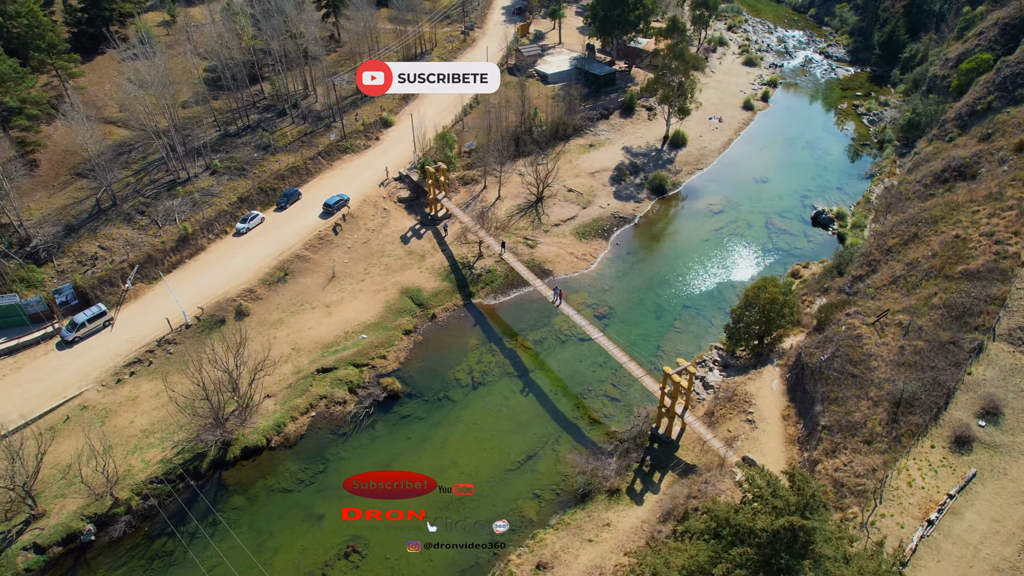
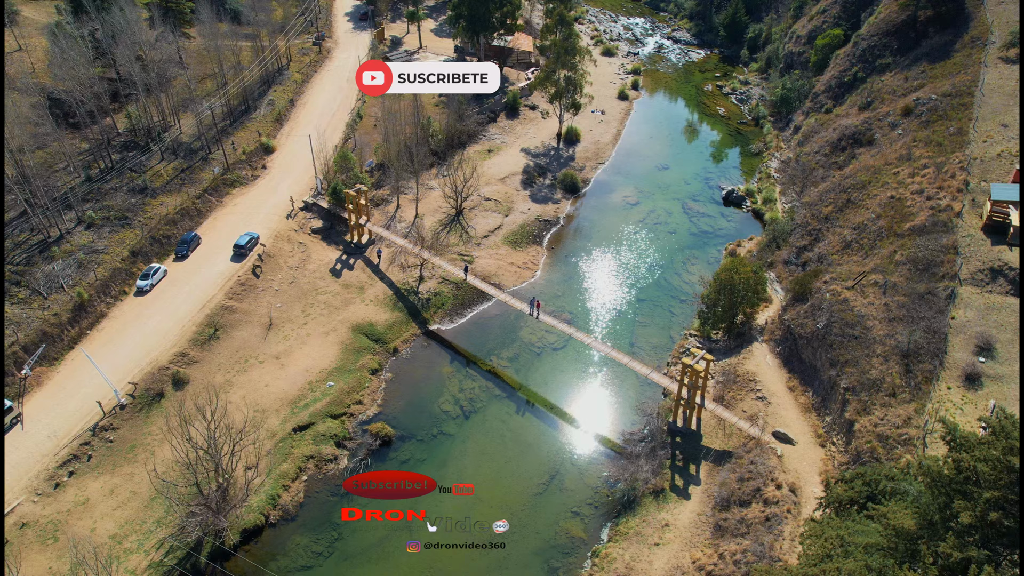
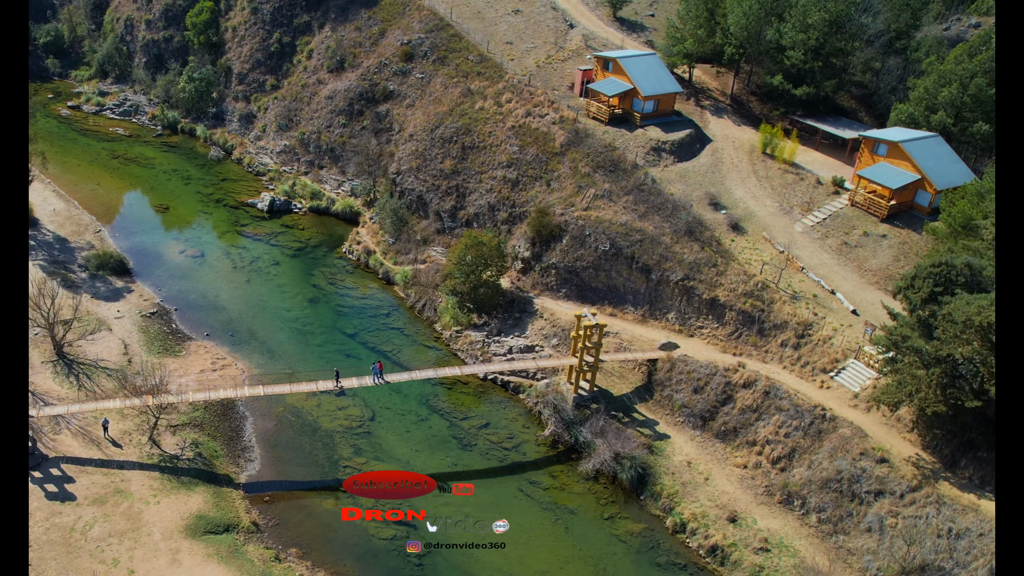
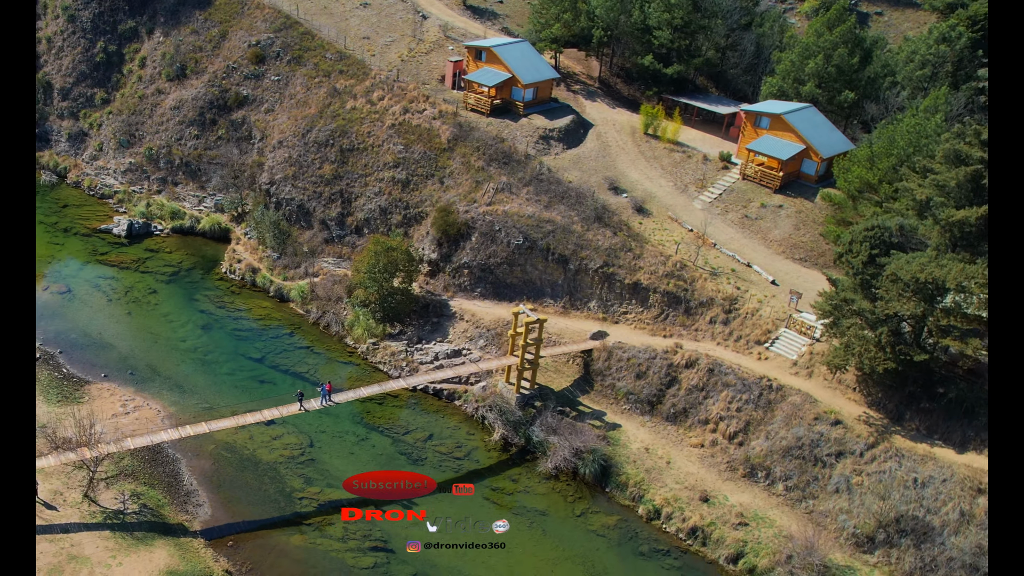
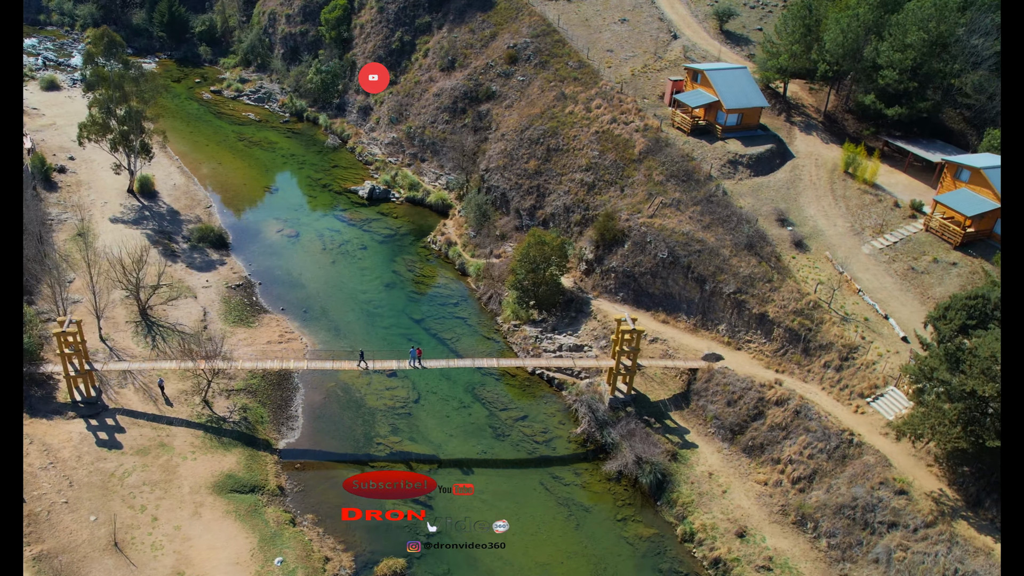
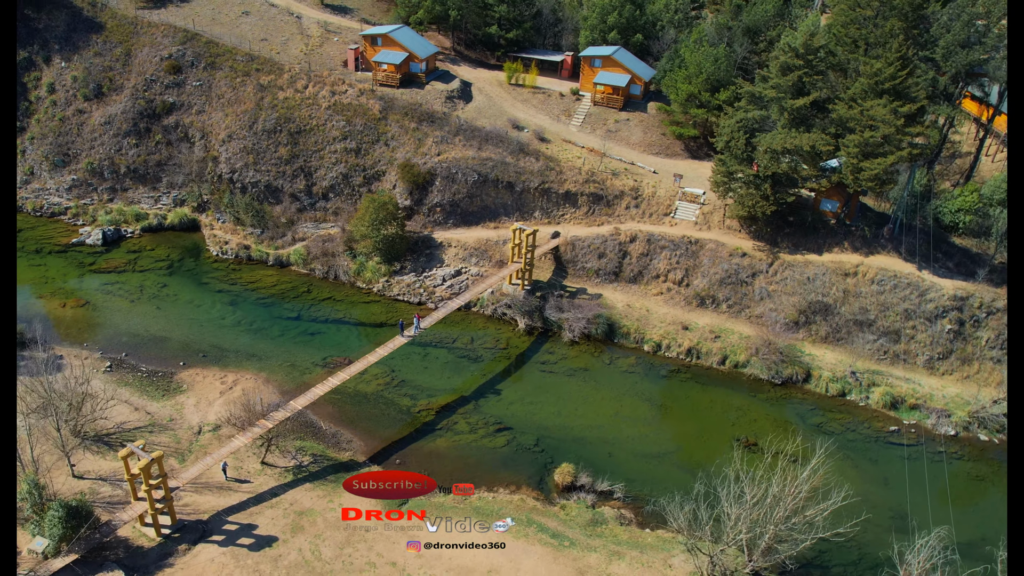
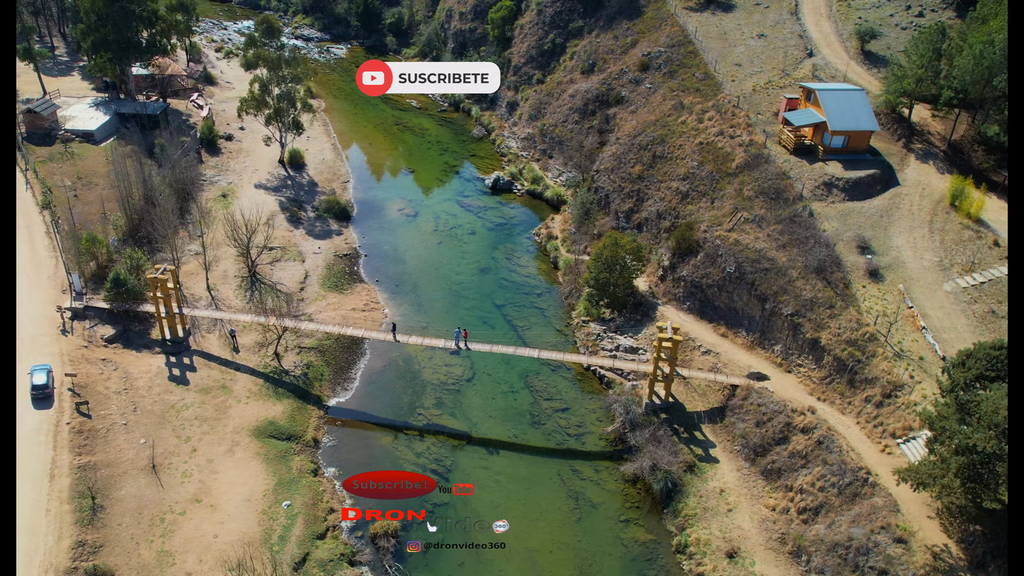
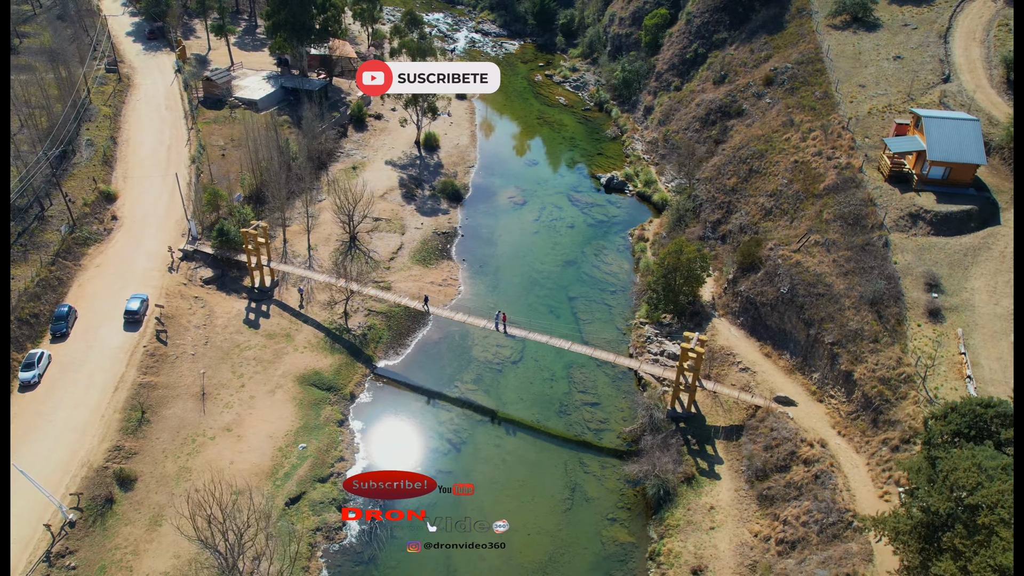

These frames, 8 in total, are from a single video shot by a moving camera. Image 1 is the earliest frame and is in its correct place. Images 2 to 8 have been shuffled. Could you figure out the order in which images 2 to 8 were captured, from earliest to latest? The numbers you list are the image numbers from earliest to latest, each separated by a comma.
2, 8, 7, 5, 3, 4, 6
